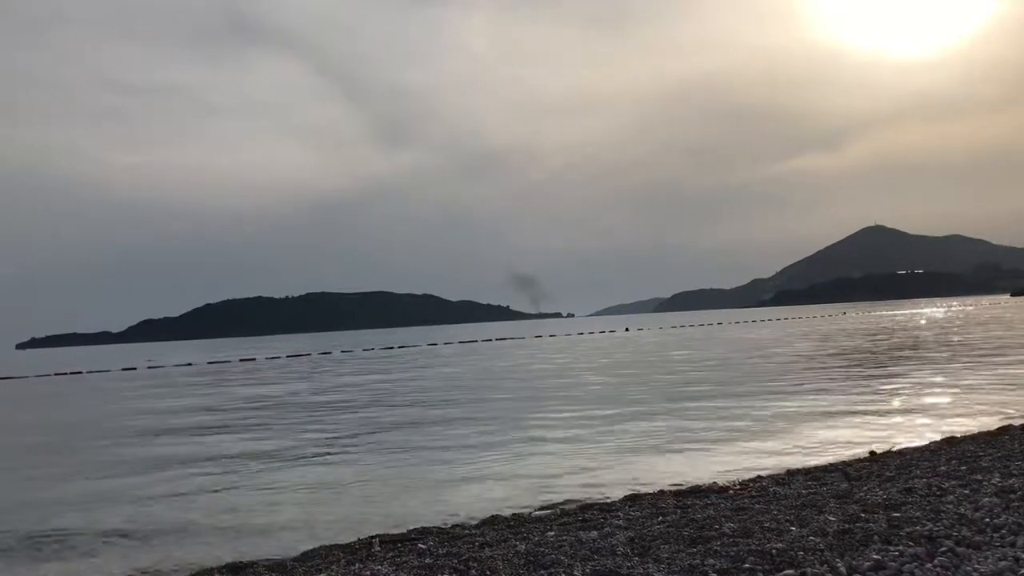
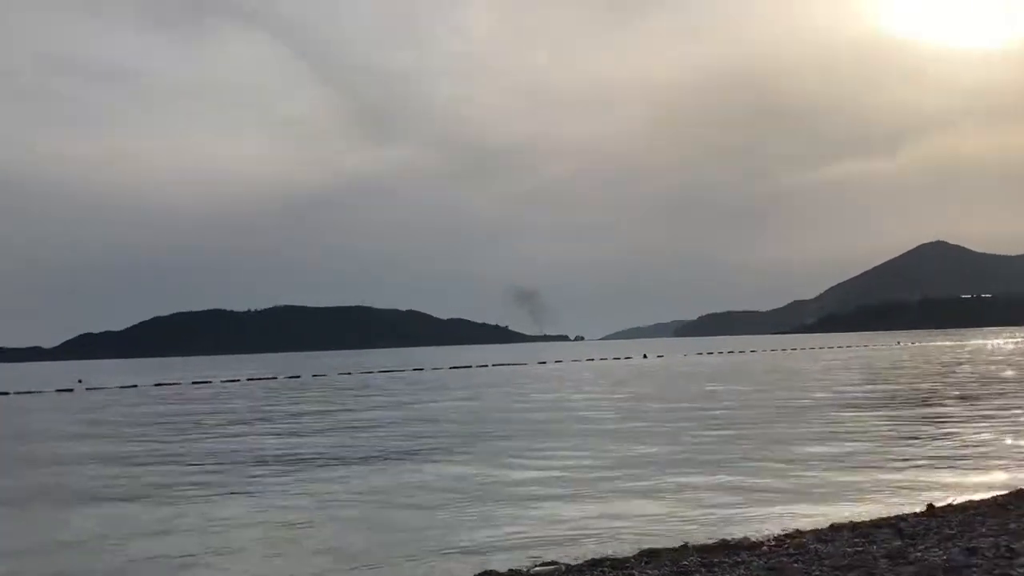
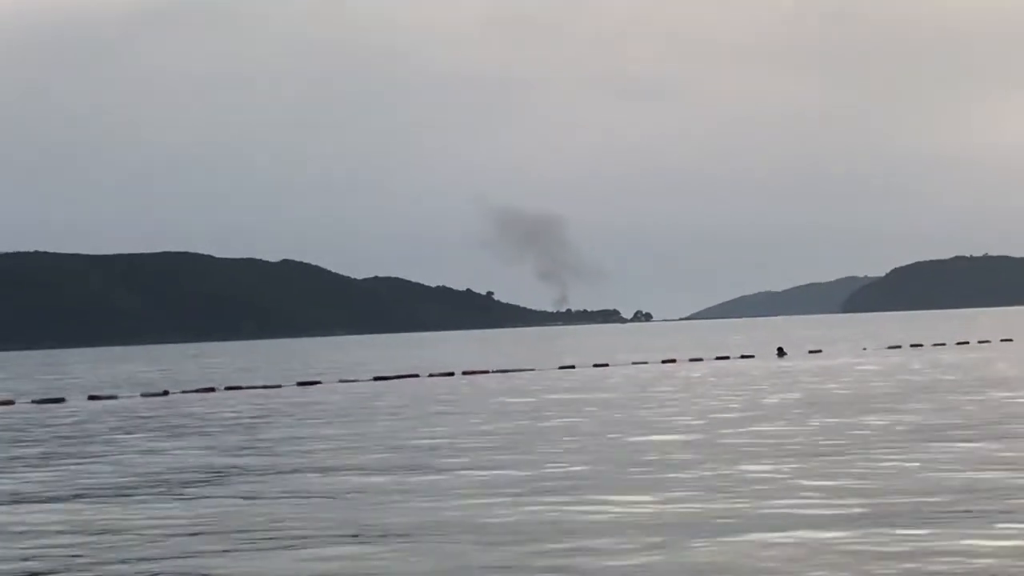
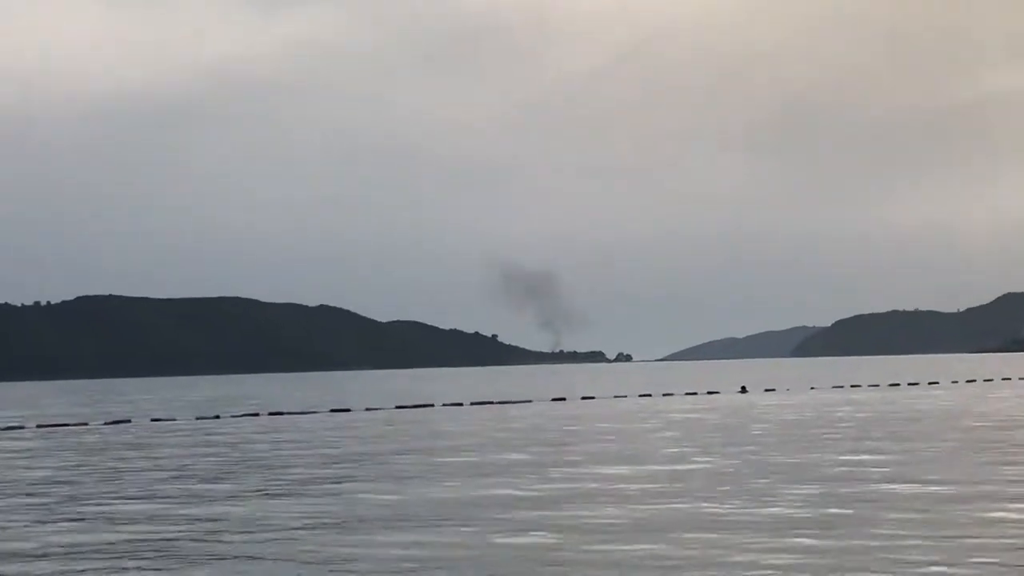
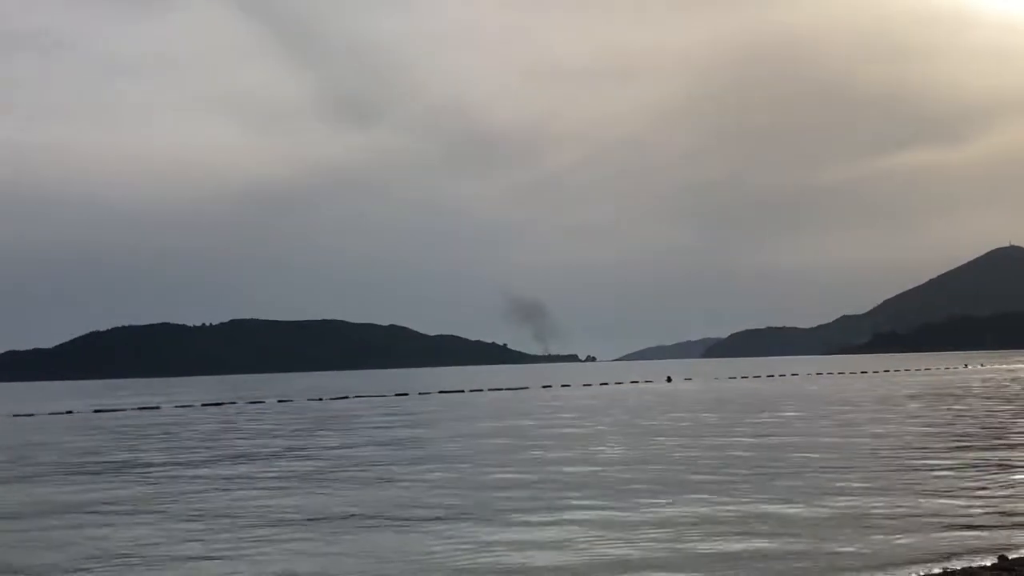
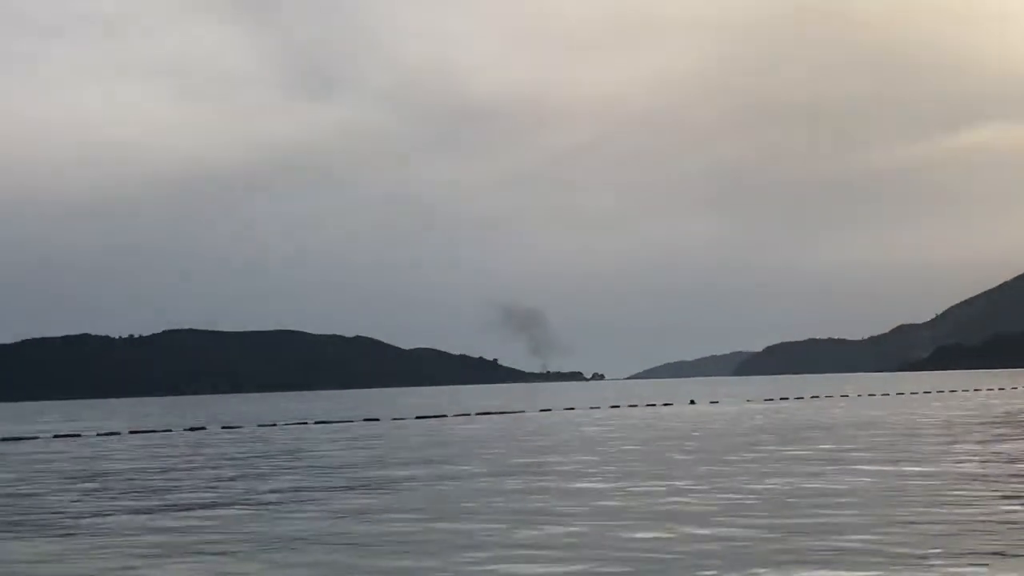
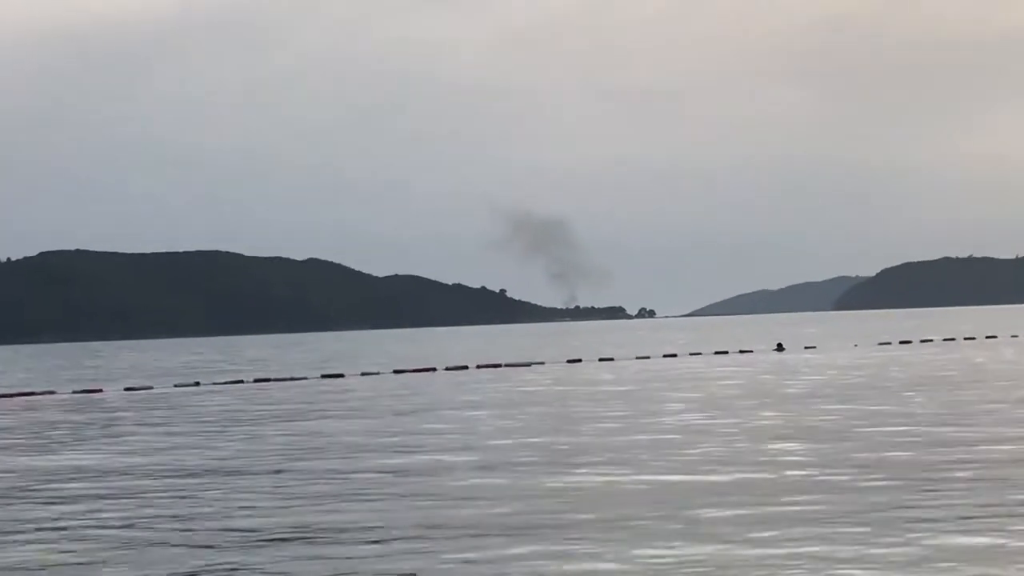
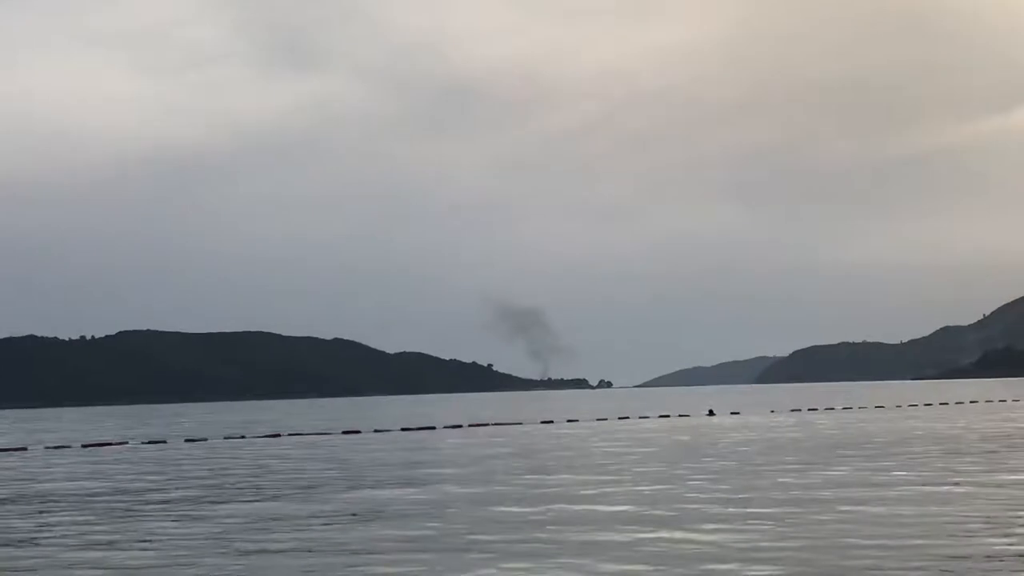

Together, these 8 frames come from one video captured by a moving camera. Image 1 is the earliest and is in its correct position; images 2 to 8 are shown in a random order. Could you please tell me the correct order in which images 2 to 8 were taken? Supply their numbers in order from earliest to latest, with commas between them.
2, 5, 6, 8, 4, 7, 3
